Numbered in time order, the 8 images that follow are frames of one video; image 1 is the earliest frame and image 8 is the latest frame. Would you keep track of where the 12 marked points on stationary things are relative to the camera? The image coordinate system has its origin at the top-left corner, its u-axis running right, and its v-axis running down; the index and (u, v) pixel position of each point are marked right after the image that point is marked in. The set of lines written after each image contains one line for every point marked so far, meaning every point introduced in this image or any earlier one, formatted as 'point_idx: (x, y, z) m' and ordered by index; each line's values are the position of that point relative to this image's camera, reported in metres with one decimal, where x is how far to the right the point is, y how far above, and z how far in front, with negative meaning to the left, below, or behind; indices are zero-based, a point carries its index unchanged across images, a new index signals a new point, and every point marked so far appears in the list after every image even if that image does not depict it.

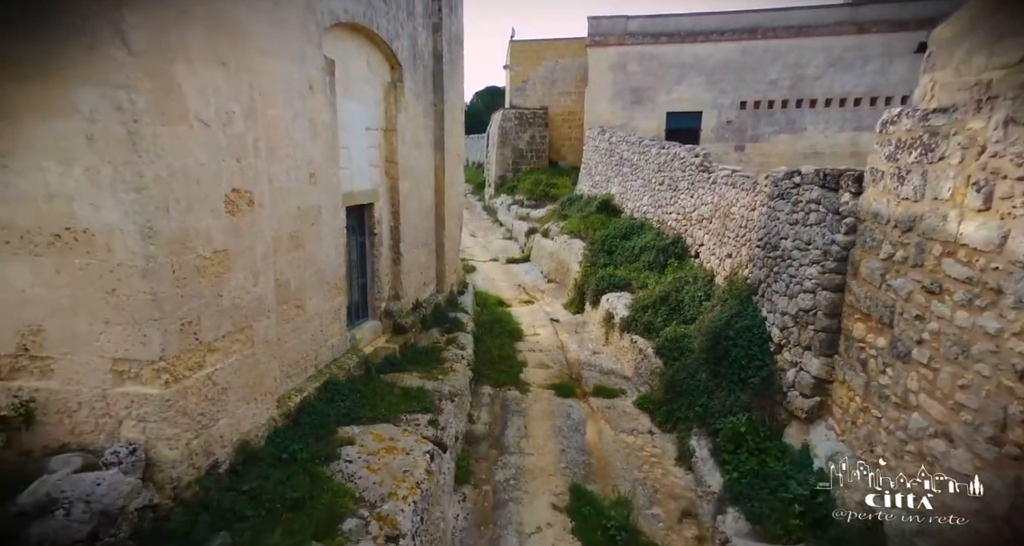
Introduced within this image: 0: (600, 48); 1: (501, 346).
0: (+2.6, +6.2, +16.4) m
1: (-0.2, -1.1, +8.7) m
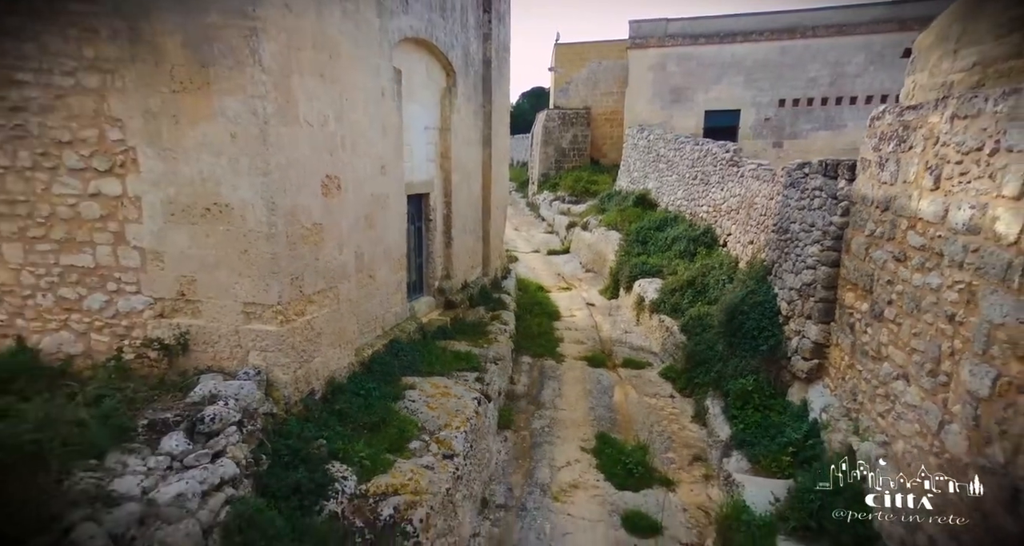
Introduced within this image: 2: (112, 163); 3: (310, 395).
0: (+3.8, +6.4, +17.1) m
1: (+0.4, -0.8, +9.6) m
2: (-2.7, +0.7, +4.0) m
3: (-1.6, -1.0, +4.7) m
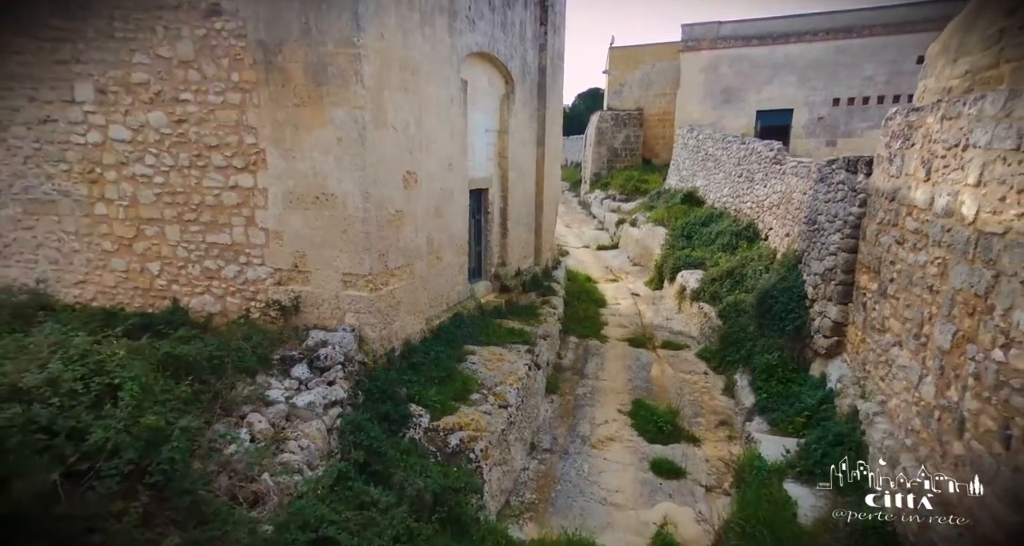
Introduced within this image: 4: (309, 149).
0: (+5.4, +6.5, +17.7) m
1: (+1.3, -0.6, +10.5) m
2: (-2.3, +1.0, +5.2) m
3: (-1.2, -0.8, +5.8) m
4: (-1.7, +1.1, +5.1) m
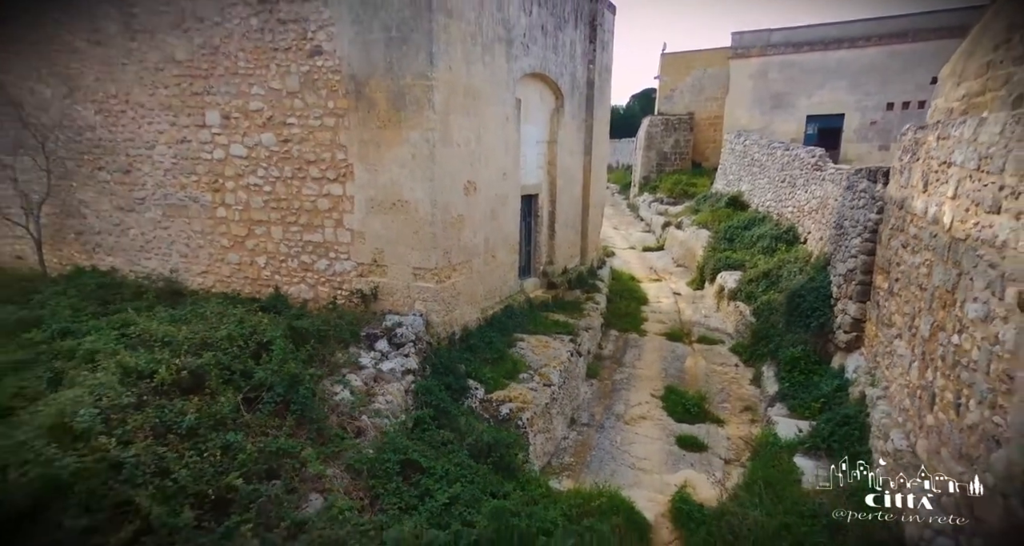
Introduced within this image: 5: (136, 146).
0: (+7.0, +6.5, +18.1) m
1: (+2.2, -0.6, +11.3) m
2: (-1.8, +1.0, +6.3) m
3: (-0.7, -0.7, +6.8) m
4: (-1.3, +1.1, +6.1) m
5: (-4.3, +1.5, +6.9) m
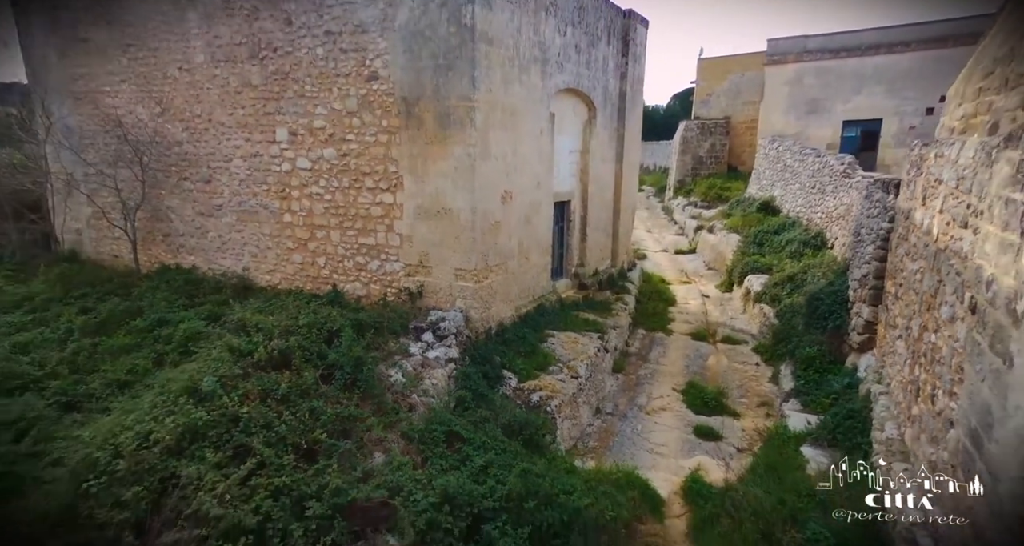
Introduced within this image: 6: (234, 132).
0: (+8.2, +6.4, +18.3) m
1: (+2.9, -0.7, +11.8) m
2: (-1.5, +1.1, +7.1) m
3: (-0.3, -0.7, +7.5) m
4: (-0.9, +1.1, +6.9) m
5: (-3.9, +1.5, +7.8) m
6: (-3.5, +1.8, +7.6) m
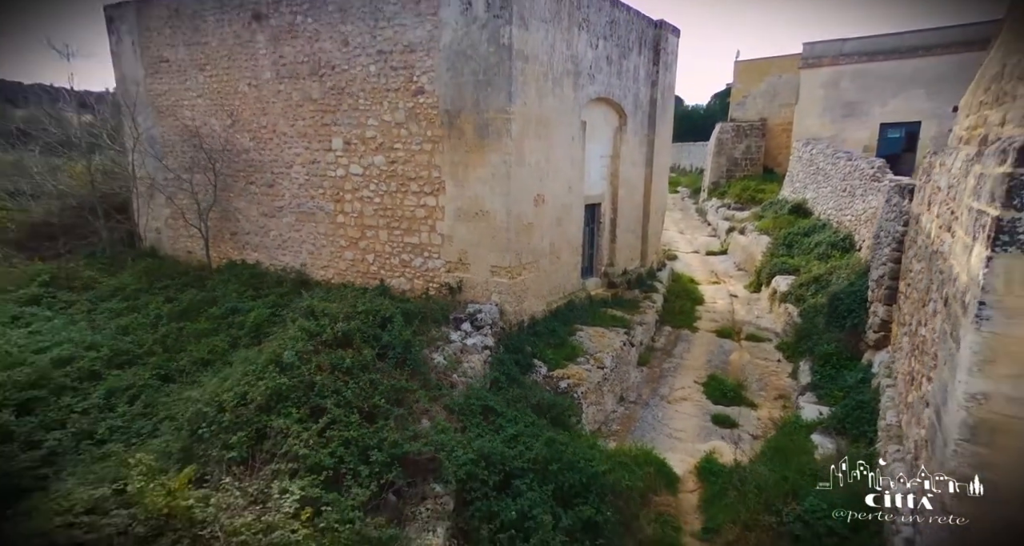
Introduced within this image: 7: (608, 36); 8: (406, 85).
0: (+9.3, +6.3, +18.4) m
1: (+3.5, -0.7, +12.2) m
2: (-1.0, +1.1, +7.8) m
3: (+0.2, -0.7, +8.1) m
4: (-0.5, +1.2, +7.6) m
5: (-3.4, +1.6, +8.7) m
6: (-3.1, +1.9, +8.4) m
7: (+1.6, +3.9, +9.8) m
8: (-1.4, +2.4, +7.6) m
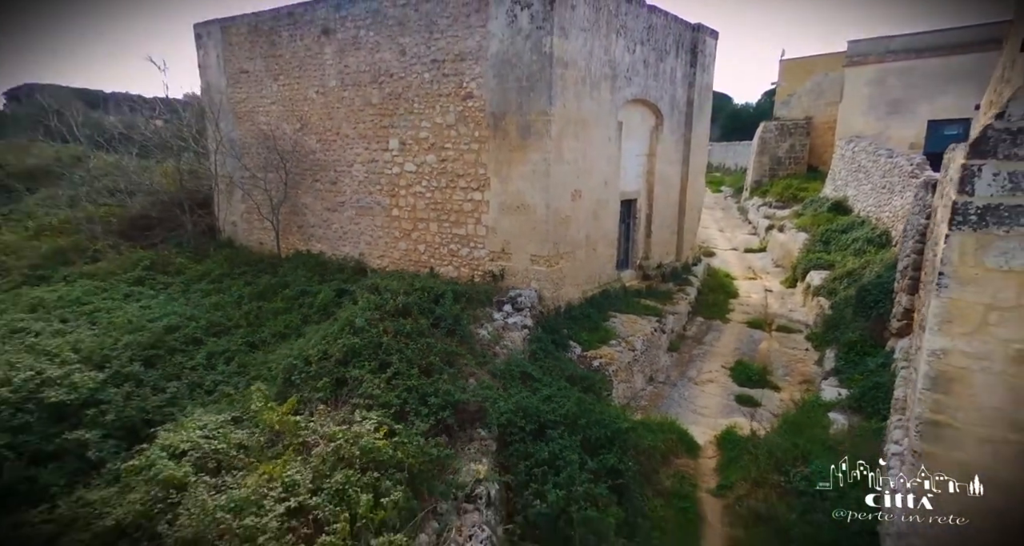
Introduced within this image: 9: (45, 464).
0: (+10.6, +6.4, +18.4) m
1: (+4.4, -0.6, +12.7) m
2: (-0.5, +1.3, +8.6) m
3: (+0.7, -0.5, +8.8) m
4: (+0.1, +1.4, +8.3) m
5: (-2.8, +1.8, +9.6) m
6: (-2.5, +2.1, +9.4) m
7: (+2.3, +4.0, +10.4) m
8: (-0.8, +2.6, +8.5) m
9: (-3.5, -1.4, +4.5) m
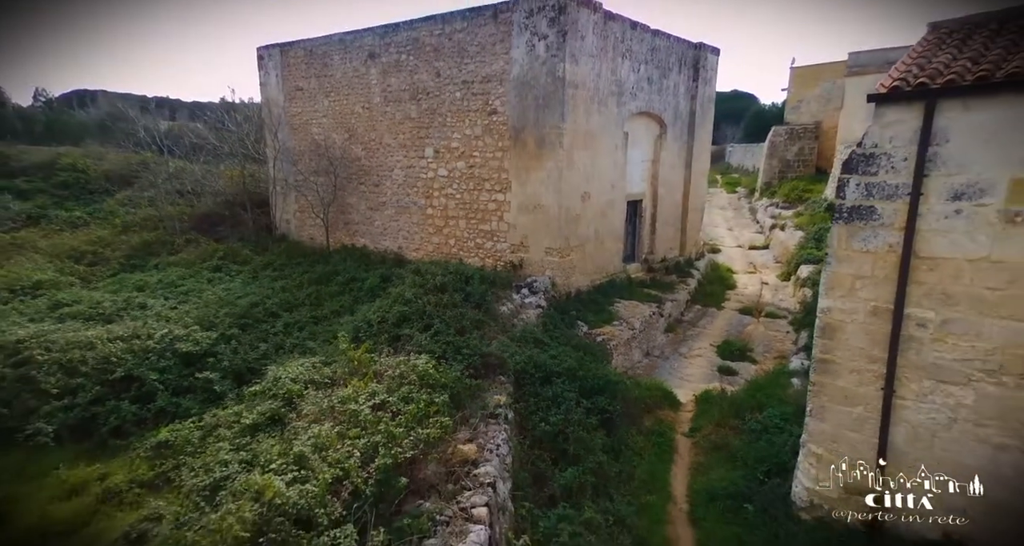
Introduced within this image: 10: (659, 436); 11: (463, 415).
0: (+11.3, +6.5, +19.5) m
1: (+4.8, -0.4, +14.0) m
2: (-0.2, +1.4, +10.1) m
3: (+1.0, -0.4, +10.3) m
4: (+0.4, +1.5, +9.9) m
5: (-2.4, +1.9, +11.3) m
6: (-2.1, +2.3, +11.0) m
7: (+2.7, +4.2, +11.8) m
8: (-0.5, +2.8, +10.0) m
9: (-3.4, -1.3, +6.2) m
10: (+1.7, -1.9, +6.8) m
11: (-0.5, -1.3, +5.4) m
